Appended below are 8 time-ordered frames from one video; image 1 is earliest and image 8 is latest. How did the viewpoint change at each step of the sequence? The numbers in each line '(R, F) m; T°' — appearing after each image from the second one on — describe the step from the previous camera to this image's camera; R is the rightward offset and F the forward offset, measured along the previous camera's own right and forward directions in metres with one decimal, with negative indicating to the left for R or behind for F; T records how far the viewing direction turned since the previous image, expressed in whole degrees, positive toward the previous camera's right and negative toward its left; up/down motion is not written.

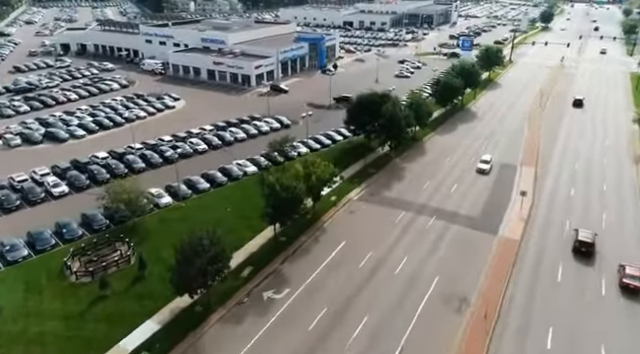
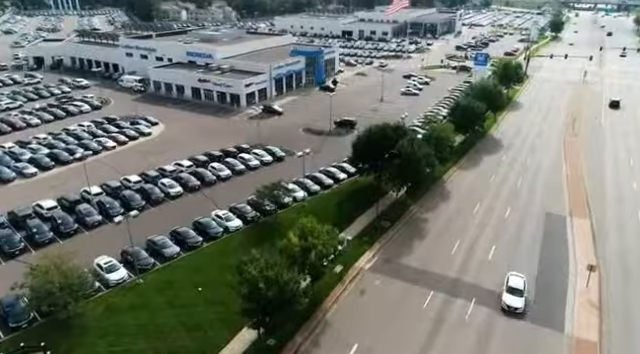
(-0.2, +8.7) m; 0°
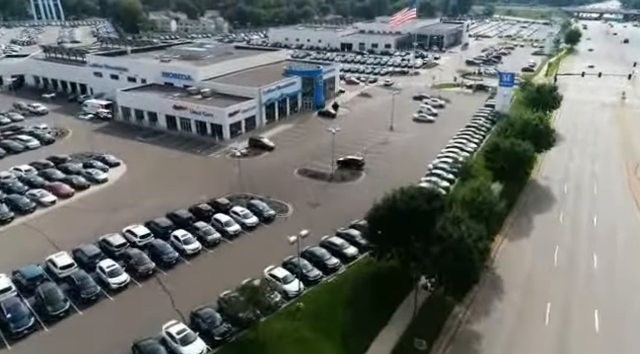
(-0.2, +11.3) m; 0°
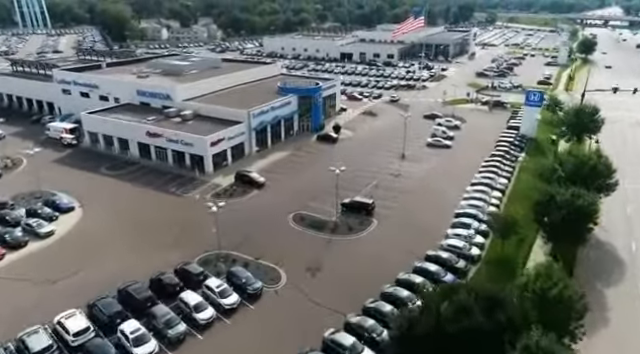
(-0.2, +8.9) m; 0°
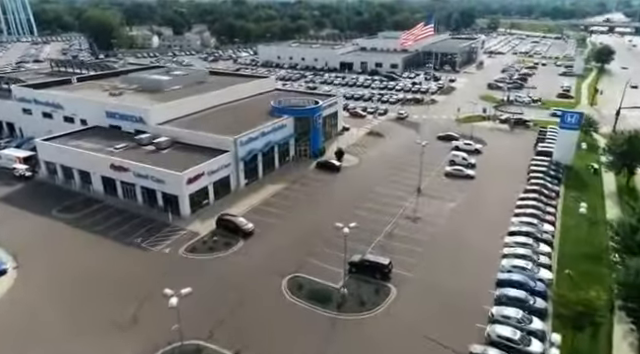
(-0.3, +8.4) m; 0°
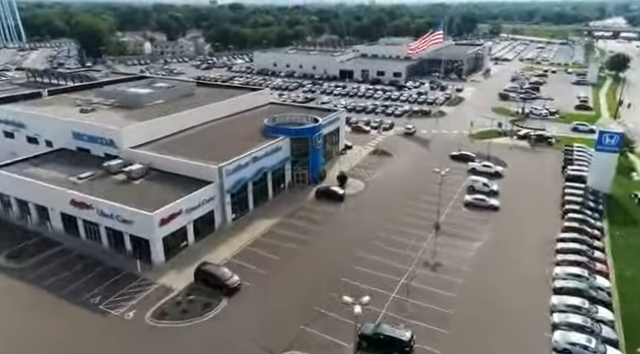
(-0.2, +6.6) m; 0°
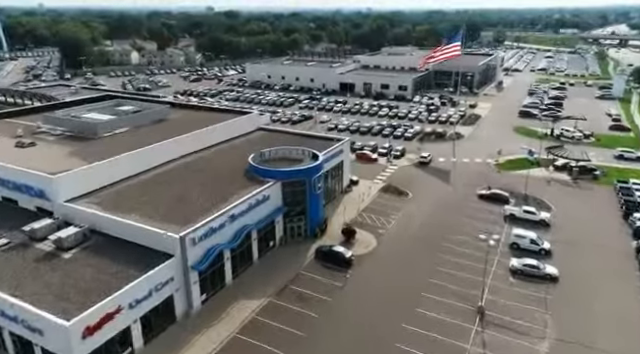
(-0.2, +10.2) m; 0°
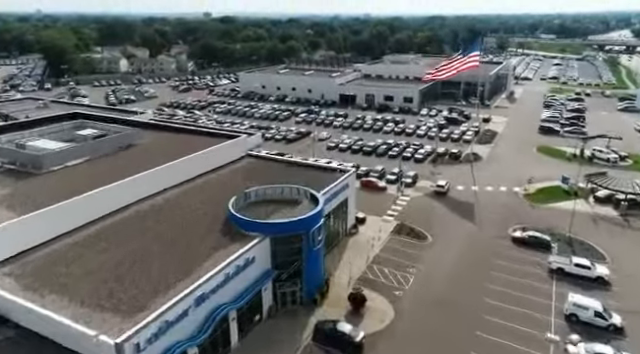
(-0.1, +8.1) m; 0°
